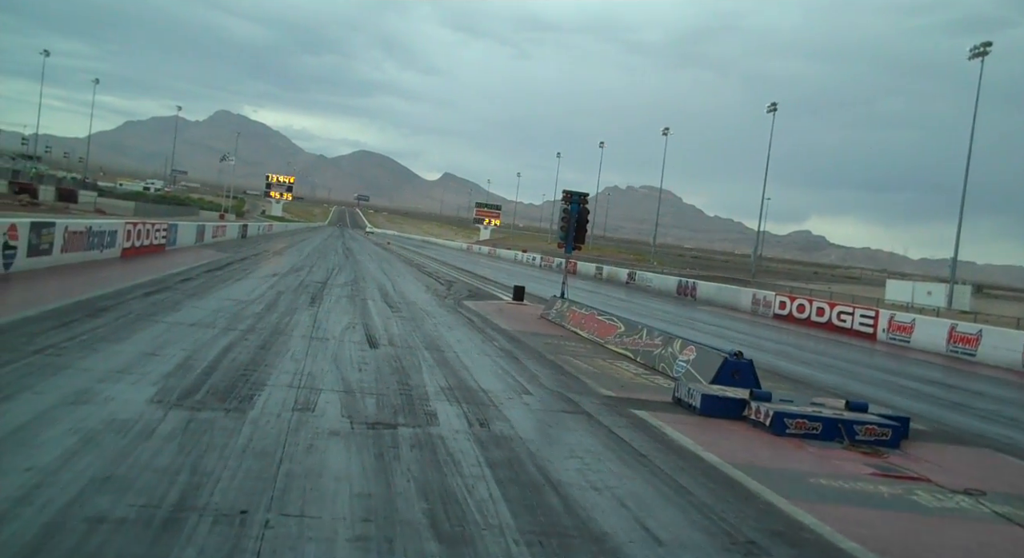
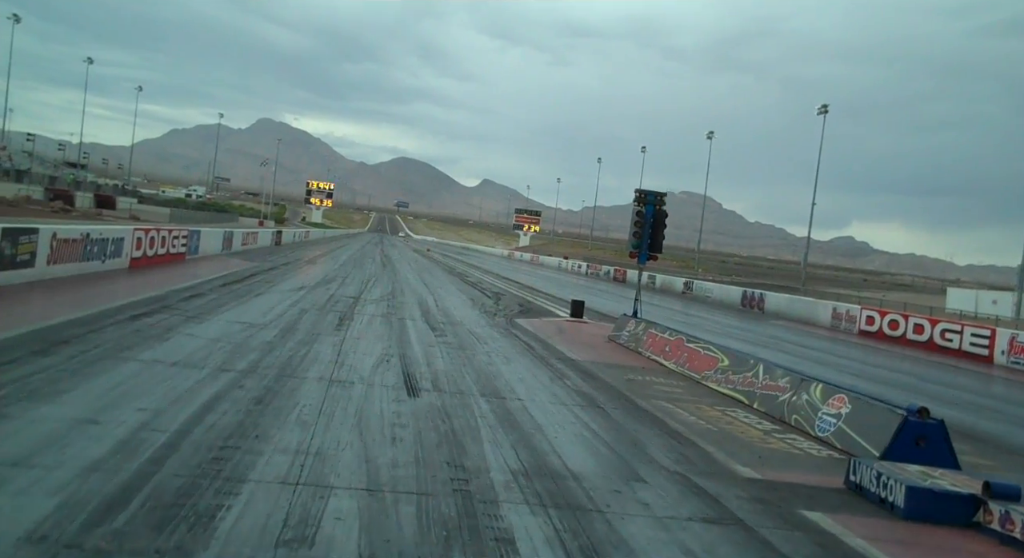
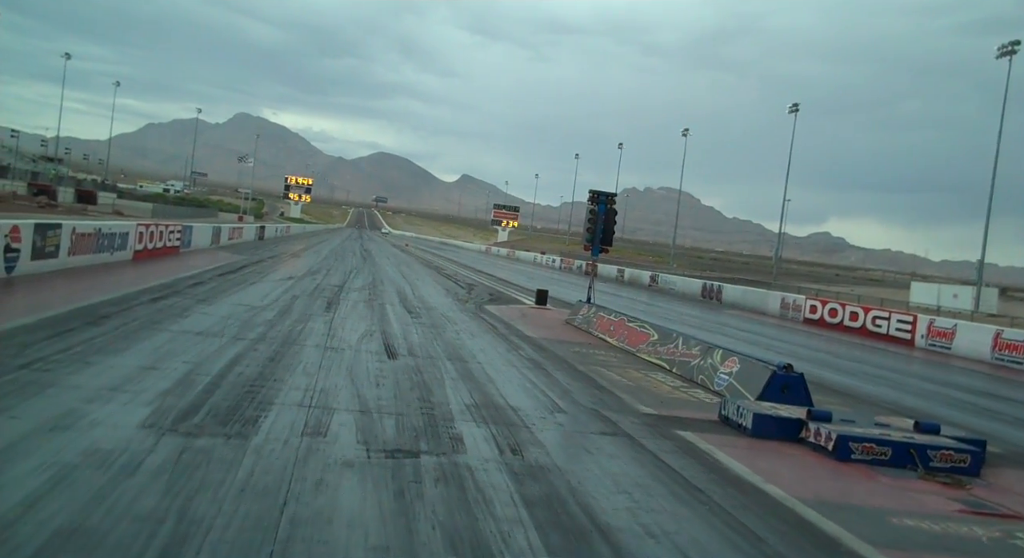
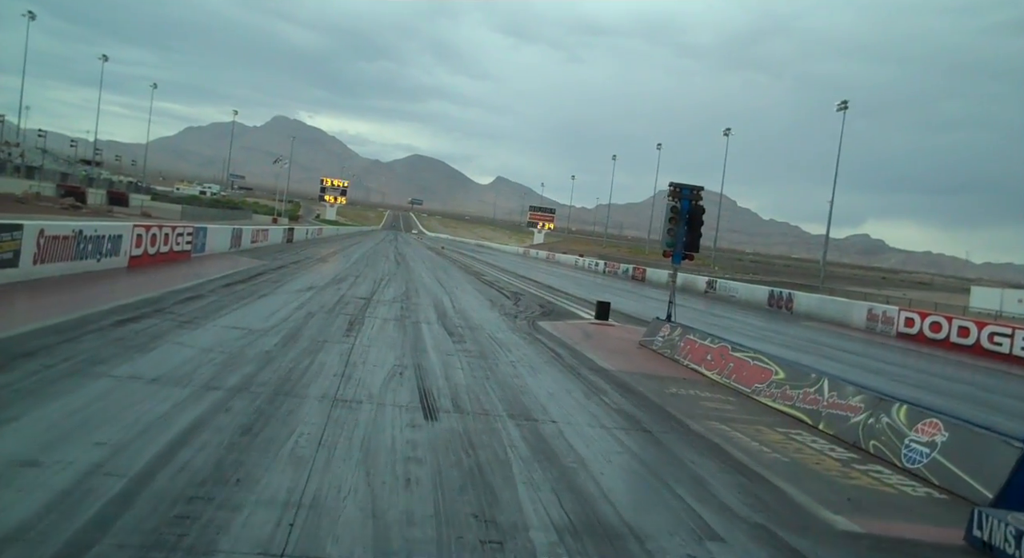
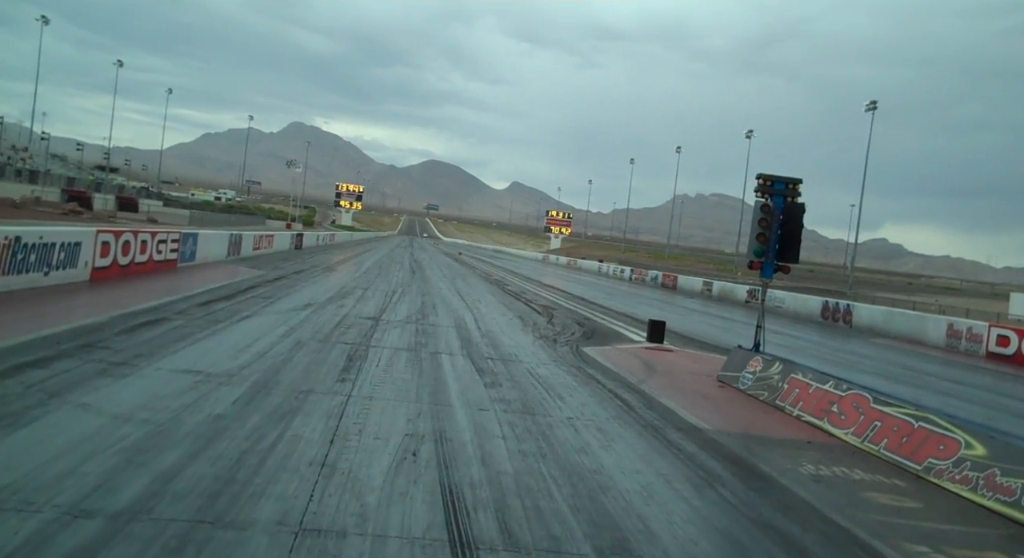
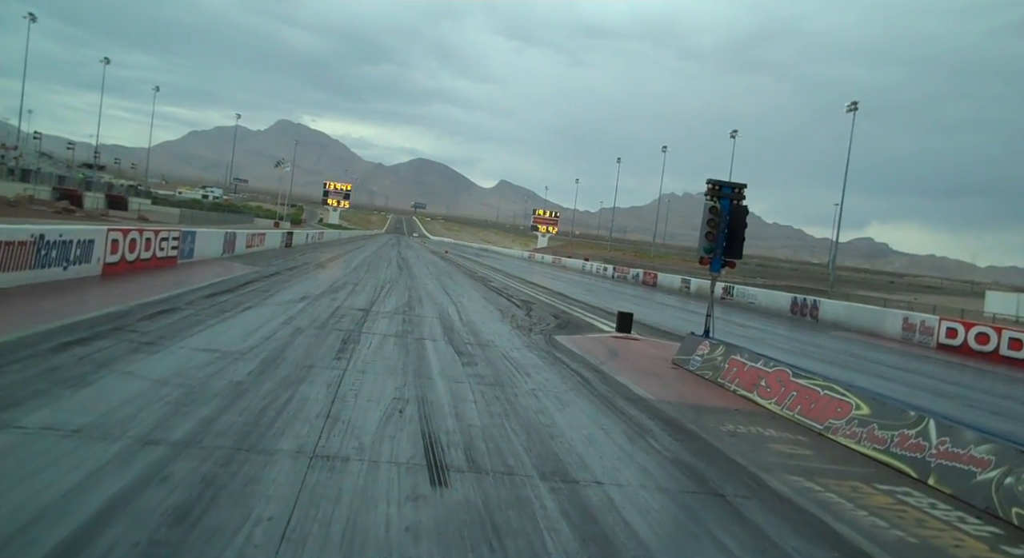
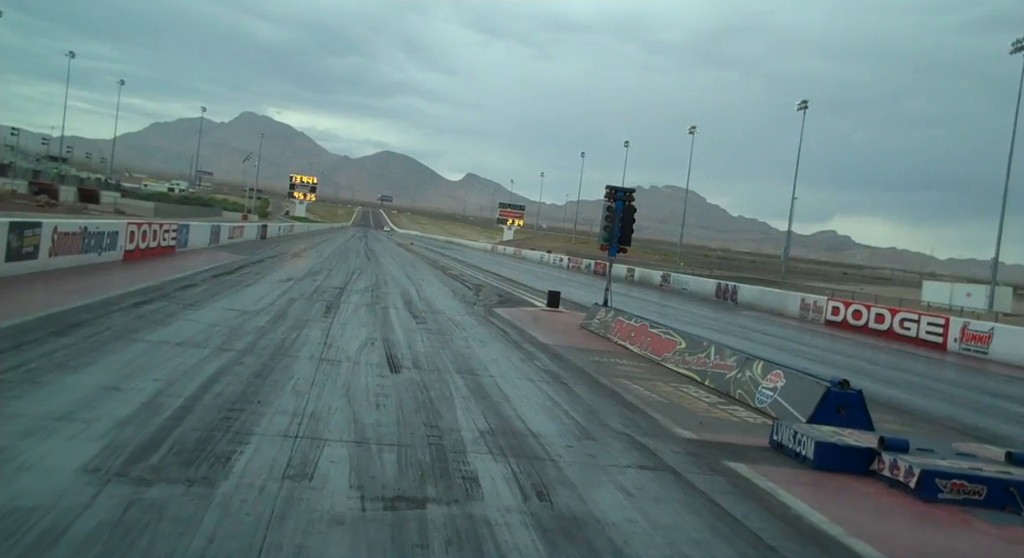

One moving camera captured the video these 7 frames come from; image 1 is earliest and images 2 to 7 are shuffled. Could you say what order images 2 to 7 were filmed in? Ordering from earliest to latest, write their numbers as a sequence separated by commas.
3, 7, 2, 4, 6, 5
